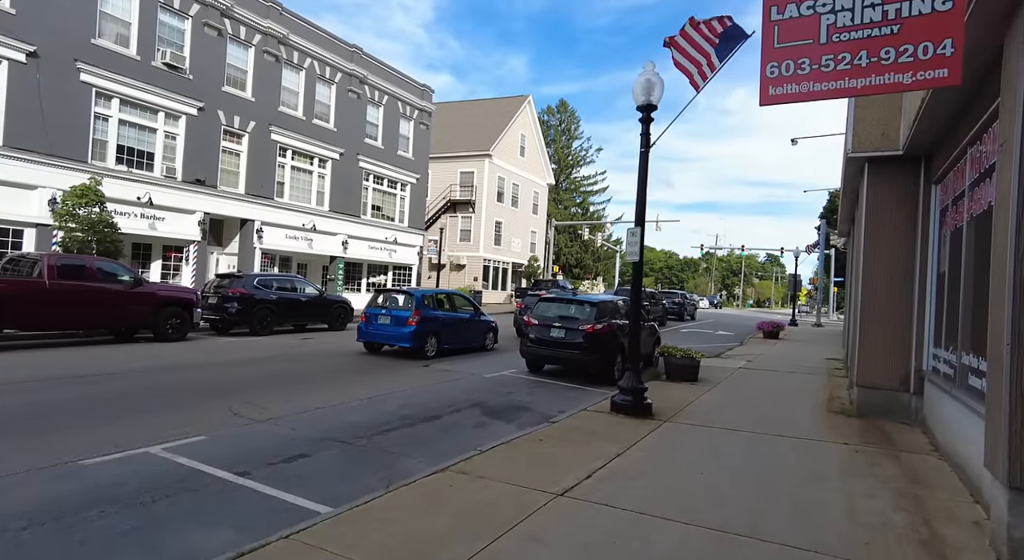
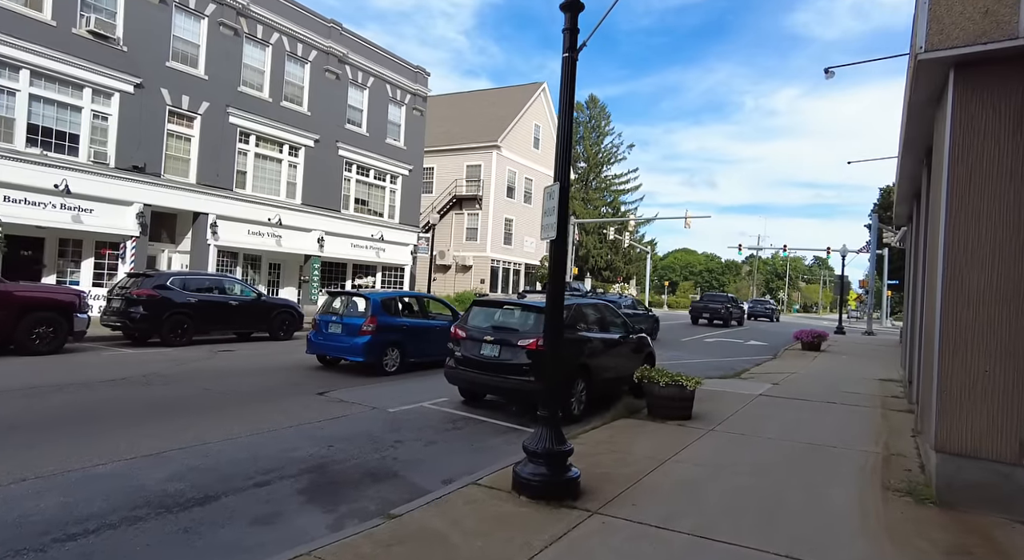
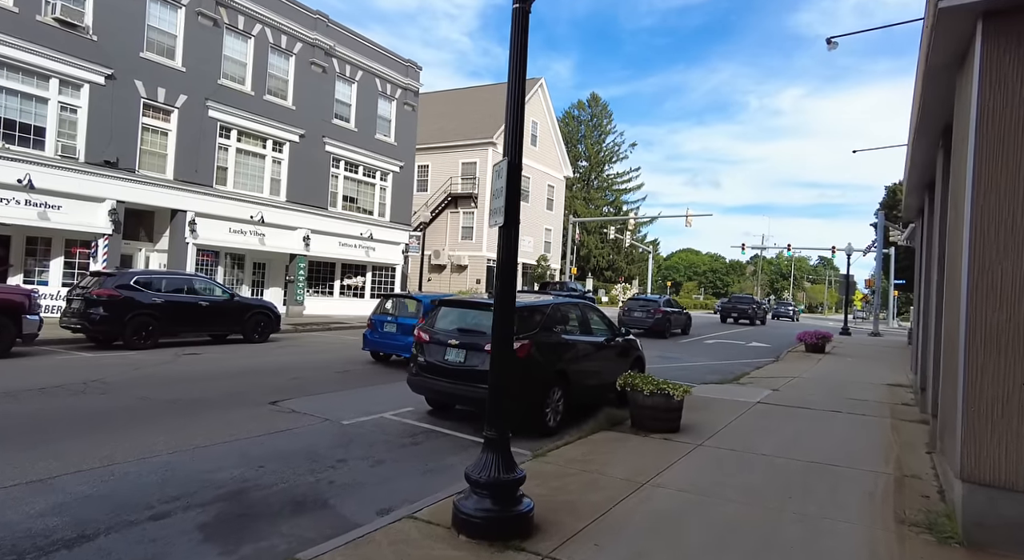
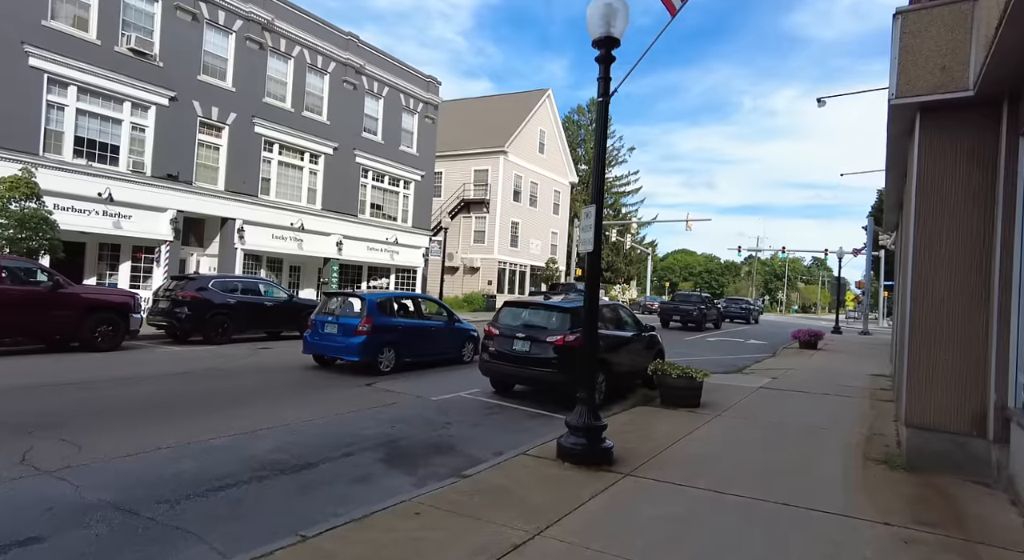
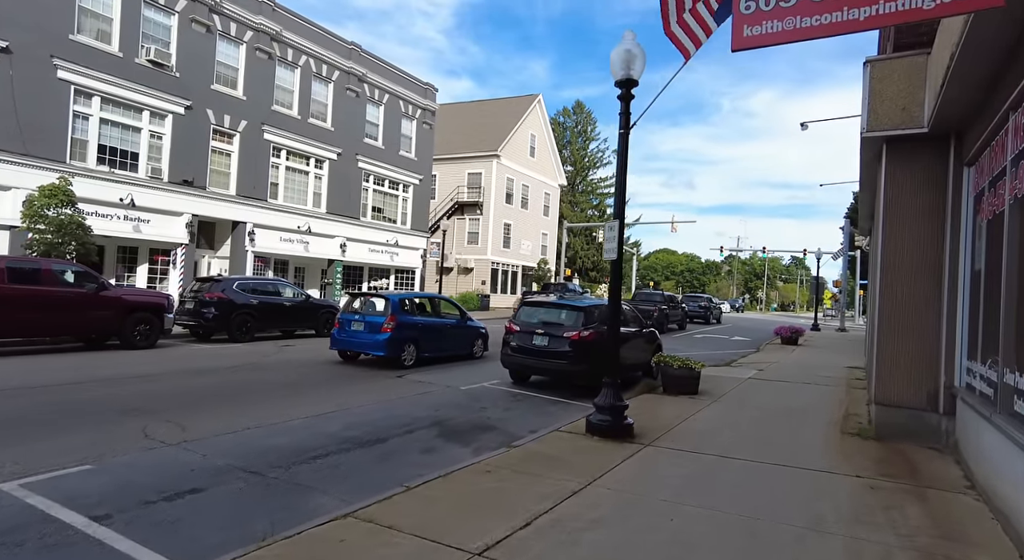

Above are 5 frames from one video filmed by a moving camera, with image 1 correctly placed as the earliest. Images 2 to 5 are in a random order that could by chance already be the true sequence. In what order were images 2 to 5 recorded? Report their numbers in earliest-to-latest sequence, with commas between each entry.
5, 4, 2, 3
